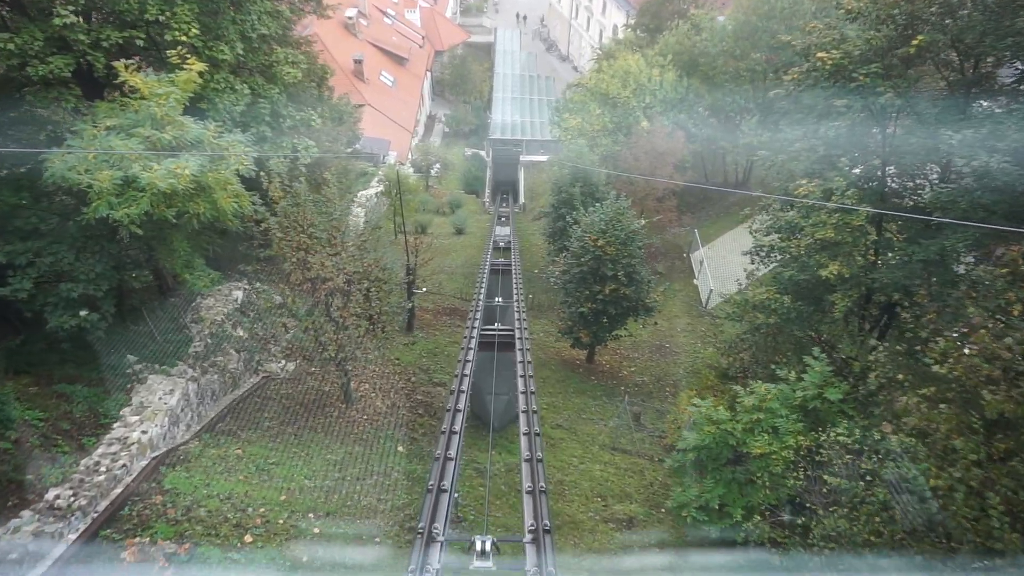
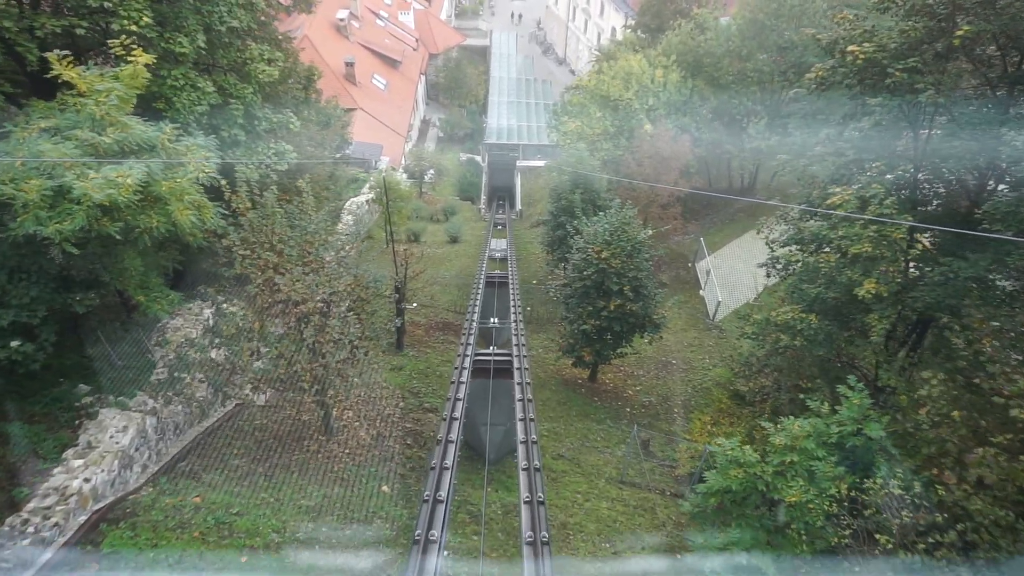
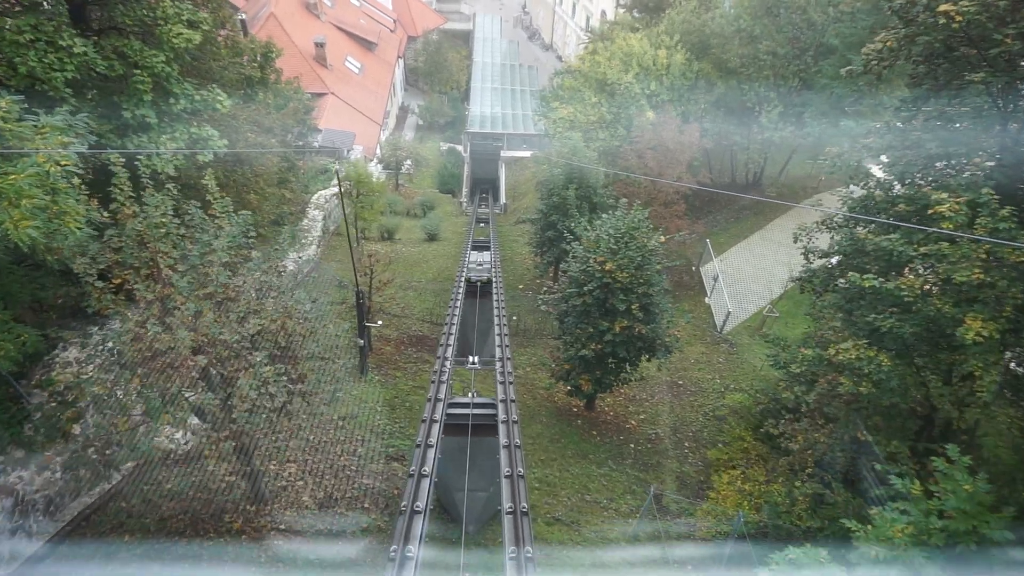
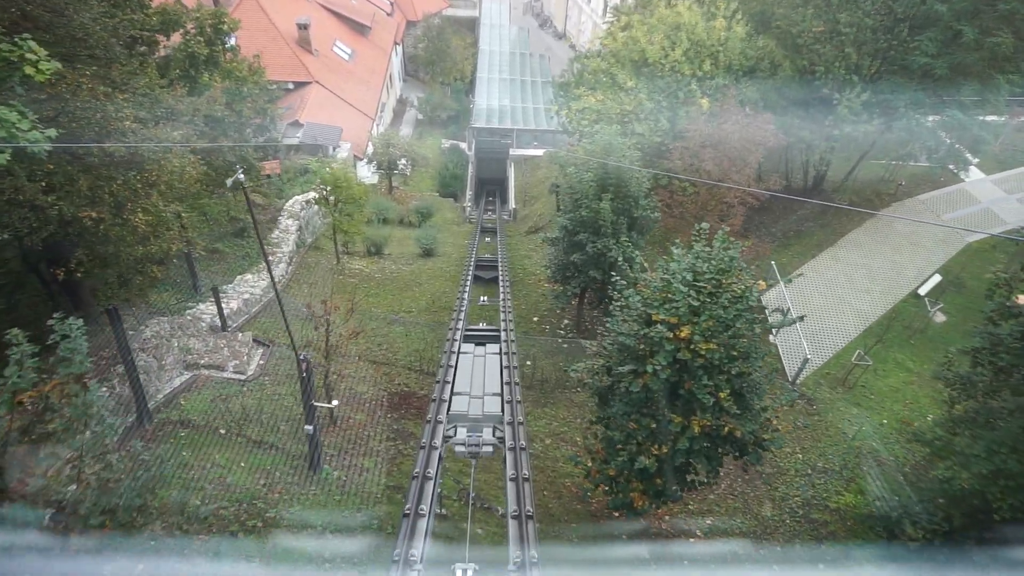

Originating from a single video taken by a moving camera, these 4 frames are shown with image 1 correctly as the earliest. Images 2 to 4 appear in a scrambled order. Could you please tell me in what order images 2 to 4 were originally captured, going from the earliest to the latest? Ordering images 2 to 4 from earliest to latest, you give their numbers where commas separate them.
2, 3, 4
